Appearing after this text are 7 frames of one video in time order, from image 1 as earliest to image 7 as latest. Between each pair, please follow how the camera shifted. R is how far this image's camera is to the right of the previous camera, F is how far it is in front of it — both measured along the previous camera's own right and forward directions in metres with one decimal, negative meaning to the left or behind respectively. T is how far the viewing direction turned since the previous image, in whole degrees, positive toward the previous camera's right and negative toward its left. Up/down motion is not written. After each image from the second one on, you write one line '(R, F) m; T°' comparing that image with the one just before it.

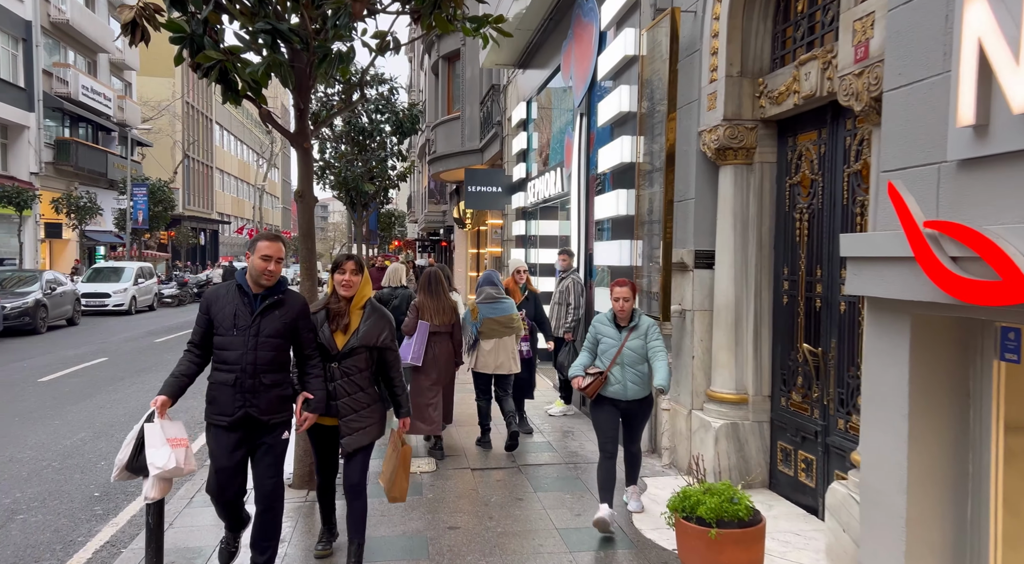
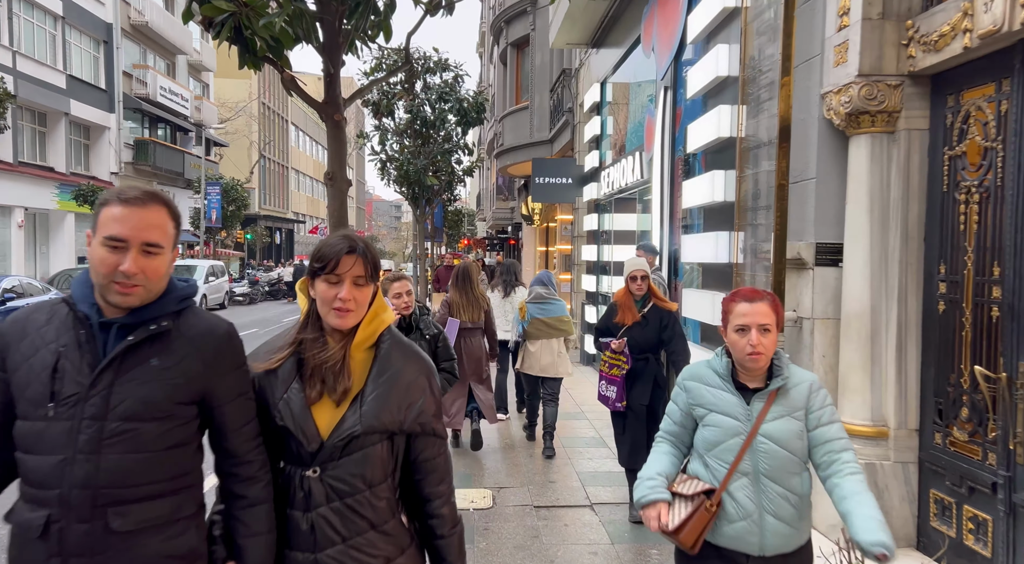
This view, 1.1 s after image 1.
(0.0, +1.0) m; -5°
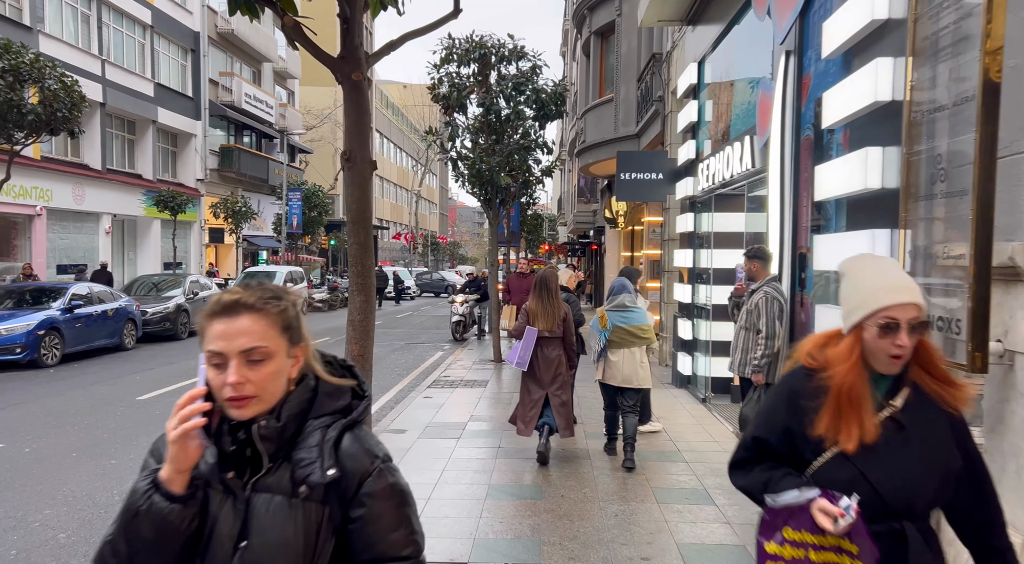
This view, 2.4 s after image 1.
(0.0, +1.3) m; -6°
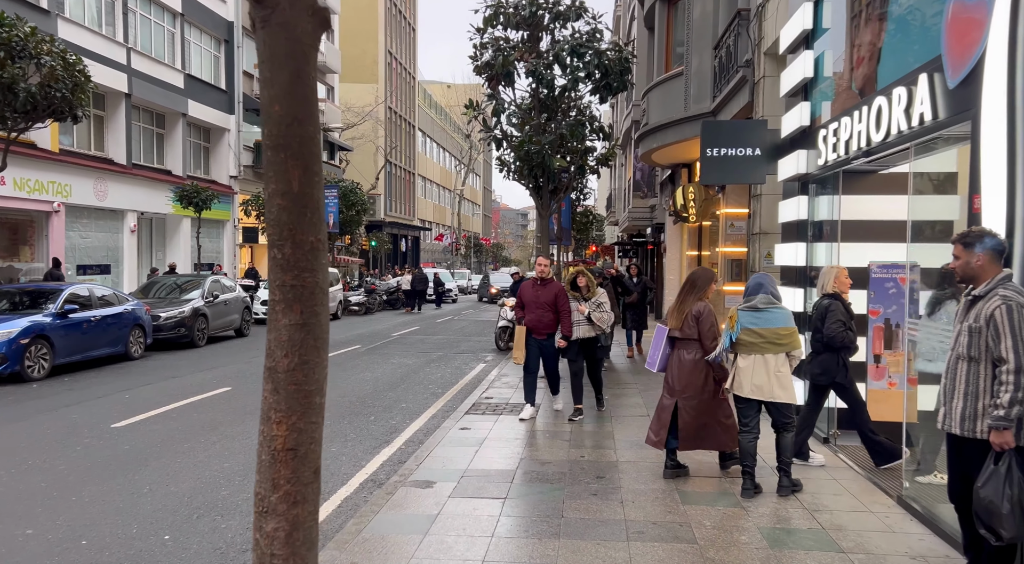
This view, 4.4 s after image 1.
(-0.2, +2.0) m; -3°
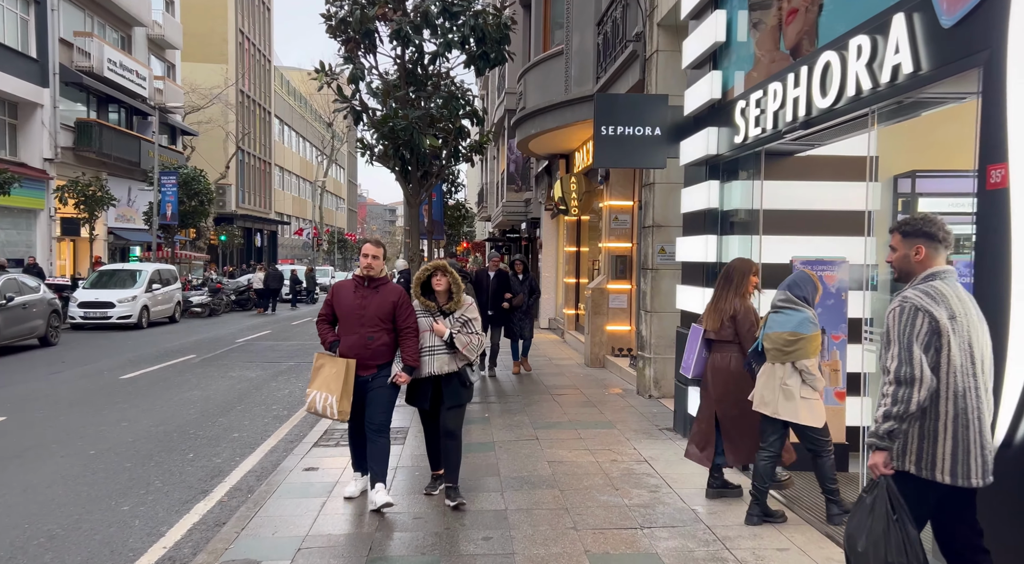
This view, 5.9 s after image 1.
(+0.1, +1.5) m; +10°
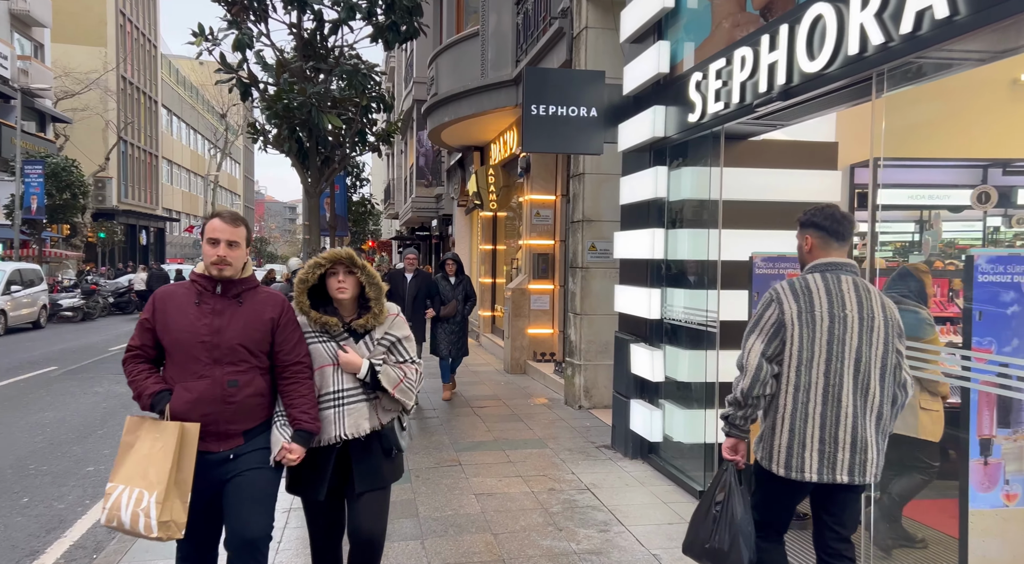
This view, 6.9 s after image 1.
(-0.1, +1.0) m; +7°
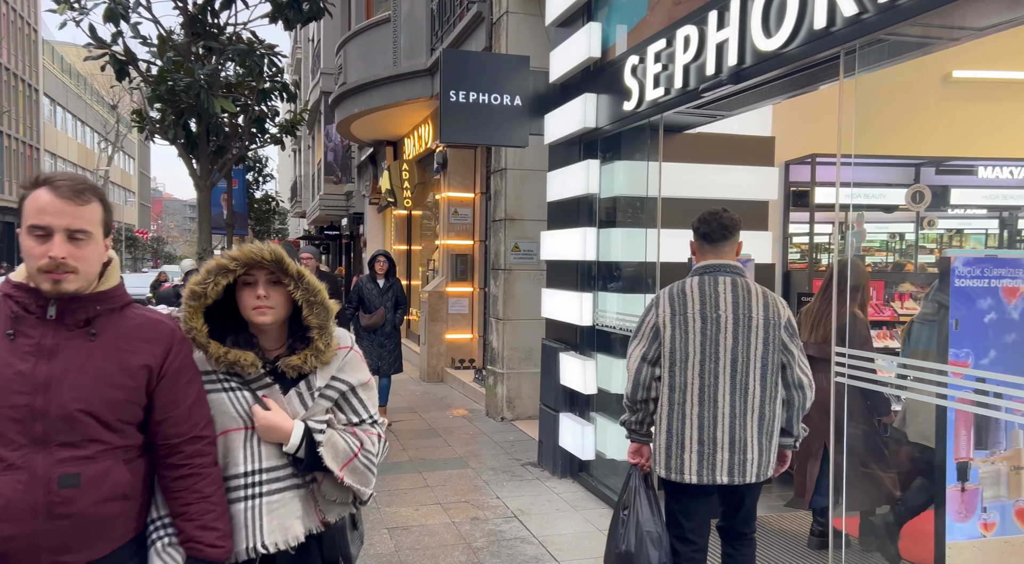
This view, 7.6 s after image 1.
(0.0, +0.6) m; +6°
